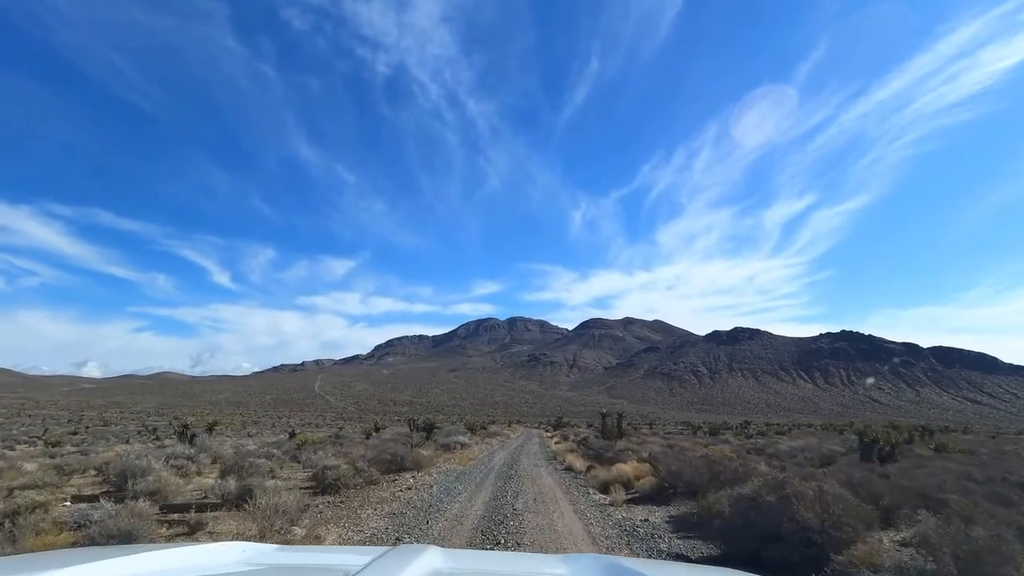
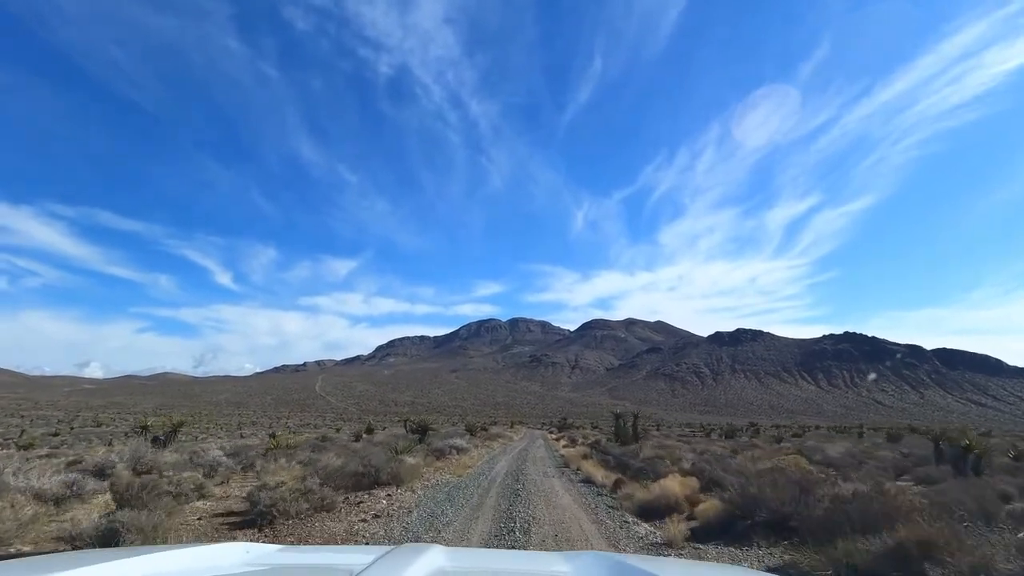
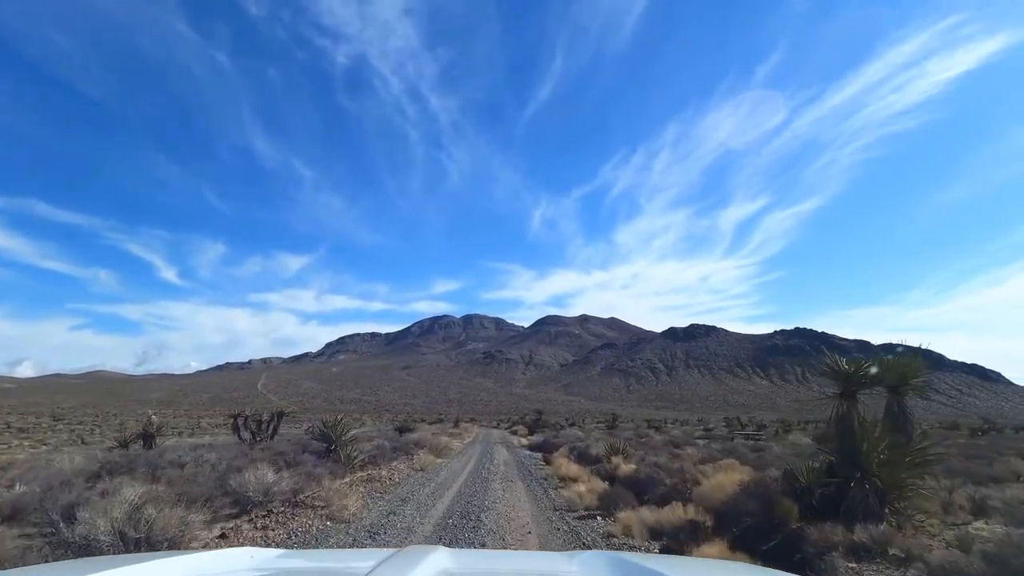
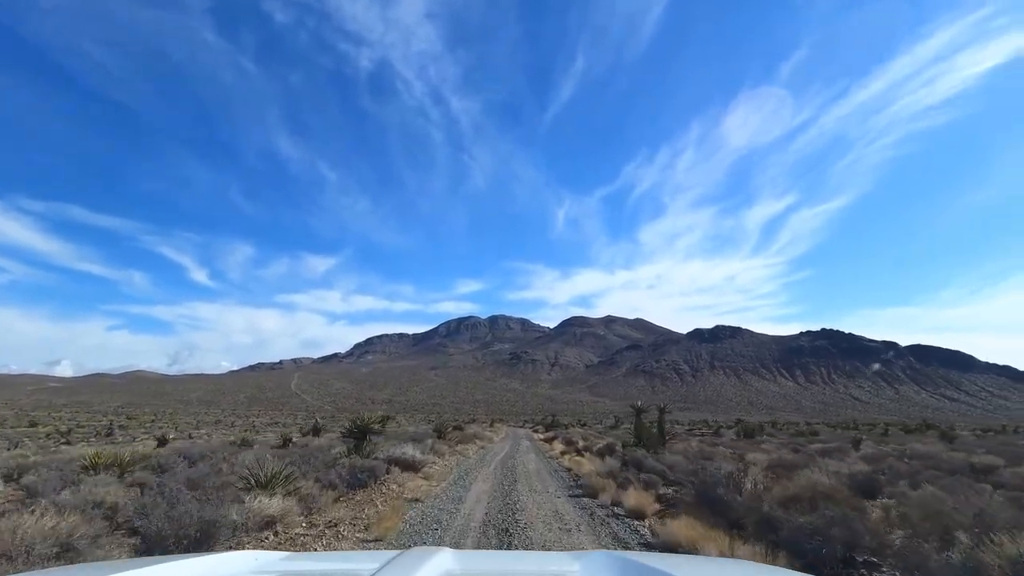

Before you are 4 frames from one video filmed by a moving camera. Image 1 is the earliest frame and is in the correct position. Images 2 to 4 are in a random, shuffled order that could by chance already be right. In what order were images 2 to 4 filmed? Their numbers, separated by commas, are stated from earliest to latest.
2, 4, 3
